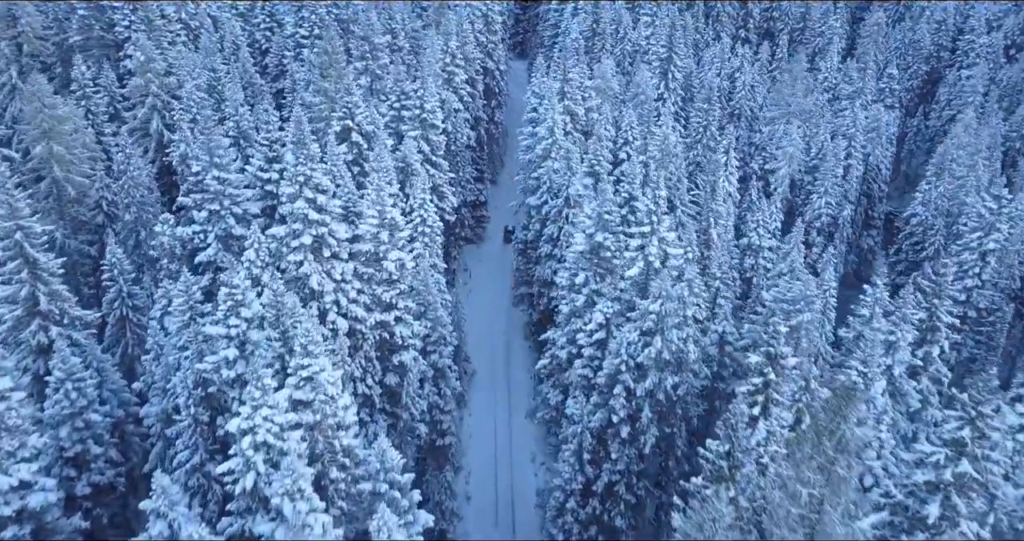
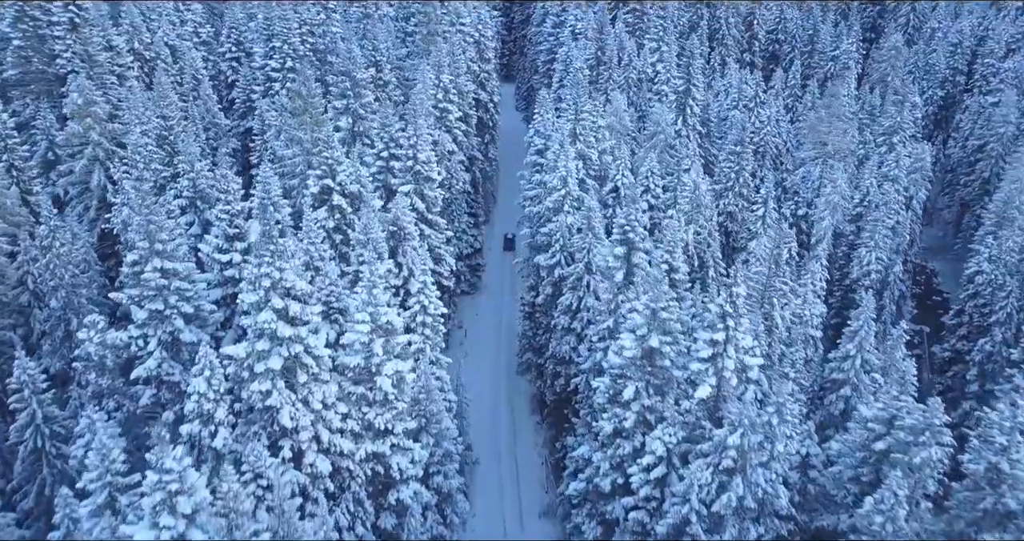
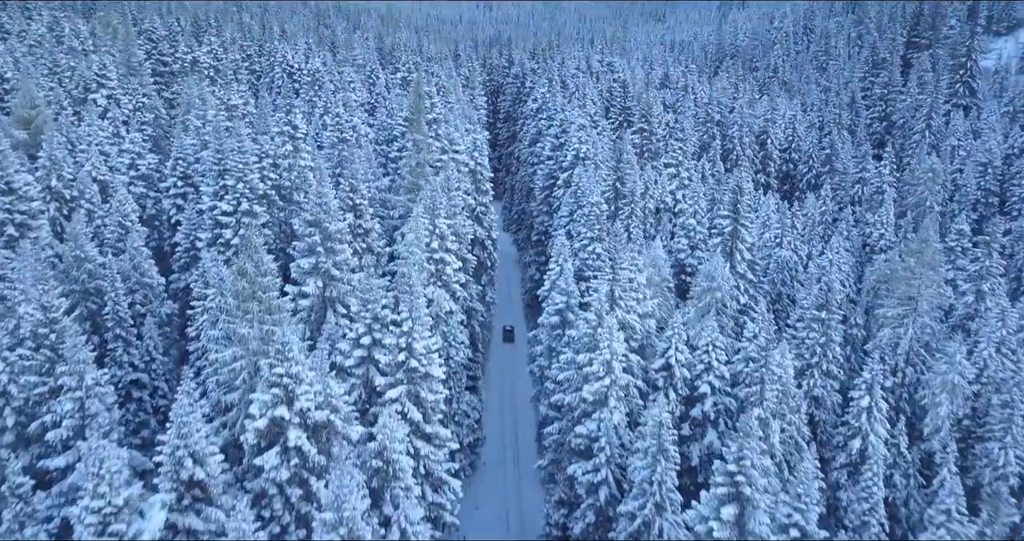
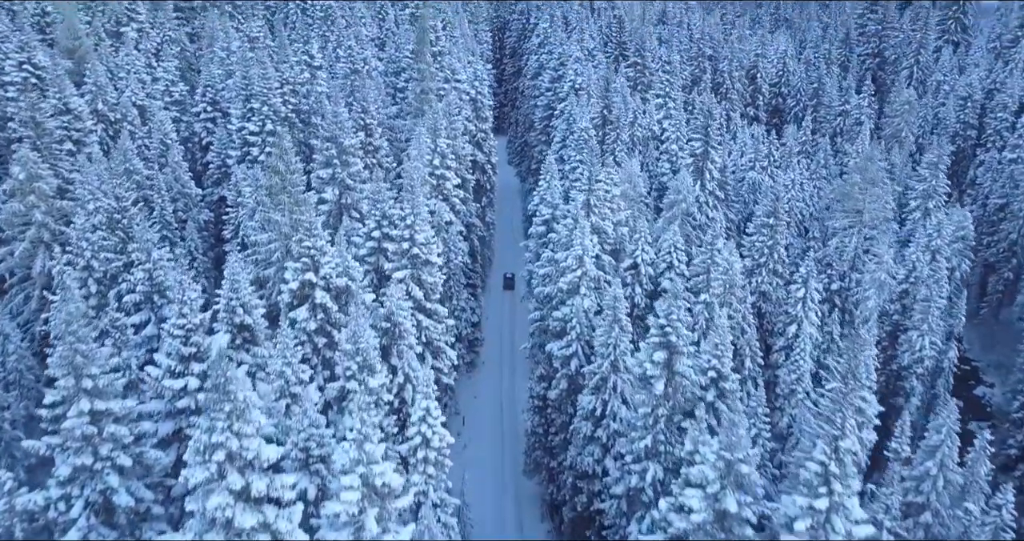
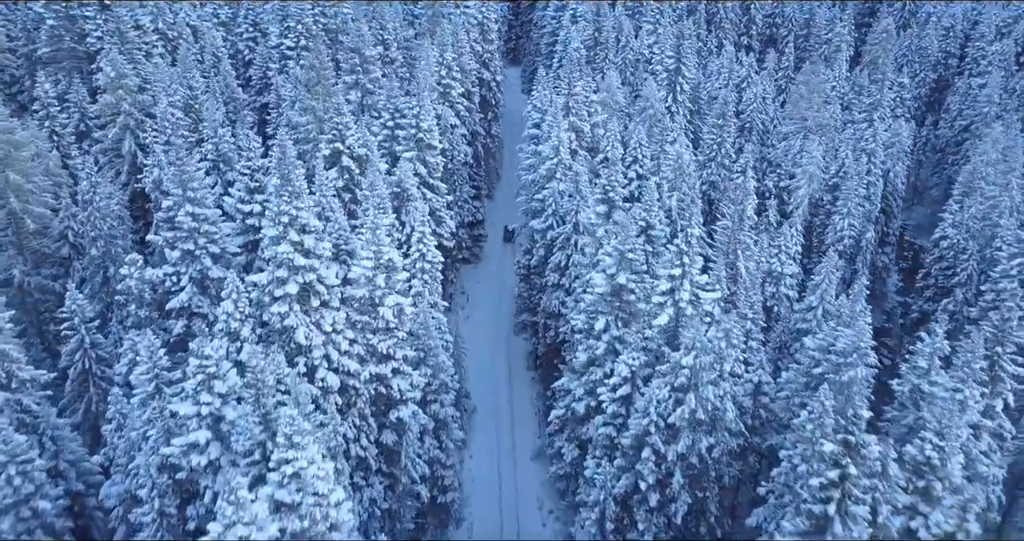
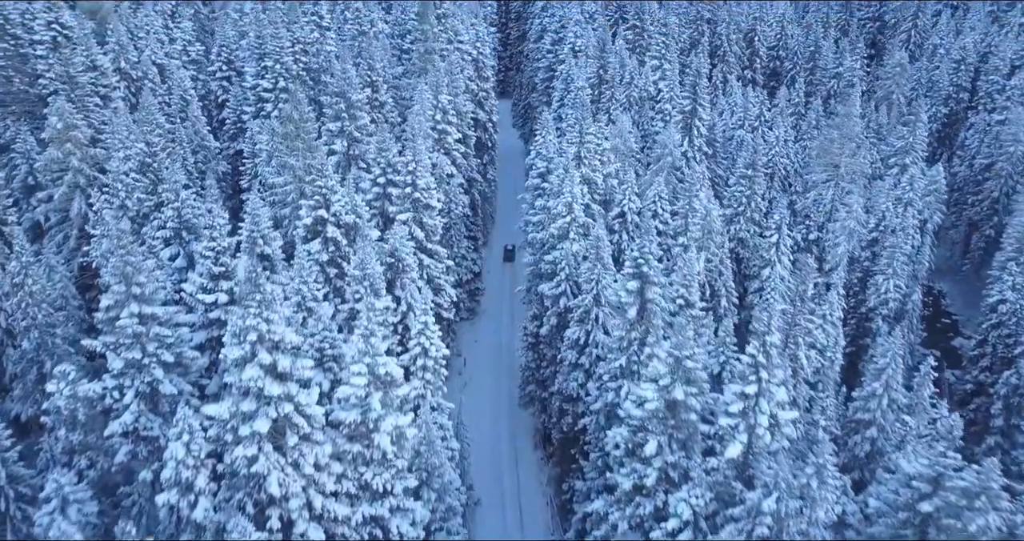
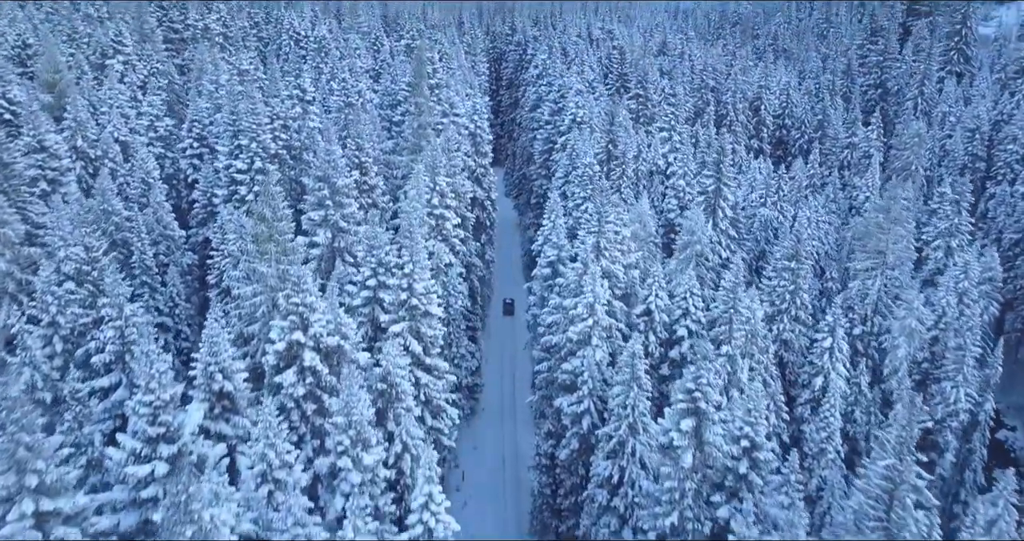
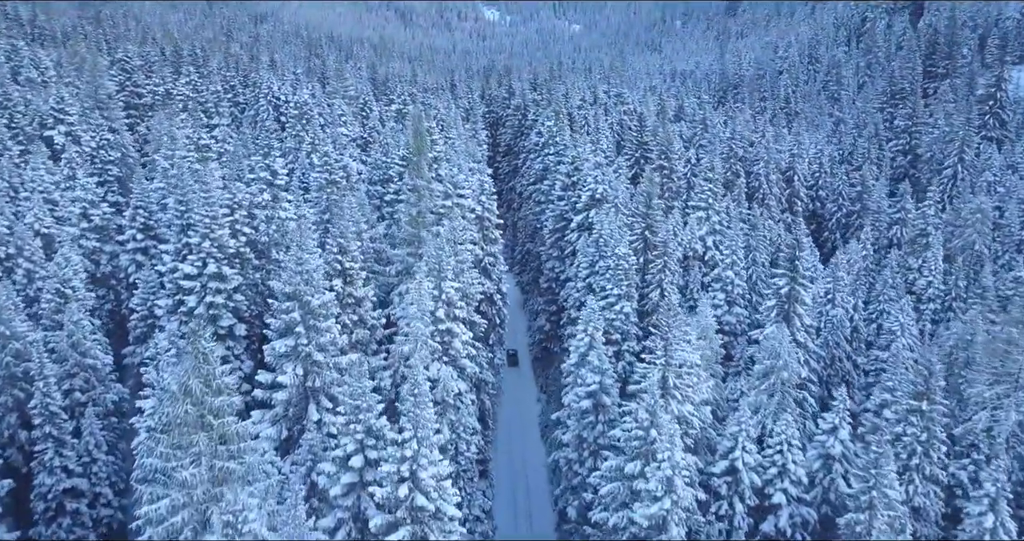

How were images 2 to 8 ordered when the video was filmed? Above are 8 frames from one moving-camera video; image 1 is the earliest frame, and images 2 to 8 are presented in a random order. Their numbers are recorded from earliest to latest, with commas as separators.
5, 2, 6, 4, 7, 3, 8
